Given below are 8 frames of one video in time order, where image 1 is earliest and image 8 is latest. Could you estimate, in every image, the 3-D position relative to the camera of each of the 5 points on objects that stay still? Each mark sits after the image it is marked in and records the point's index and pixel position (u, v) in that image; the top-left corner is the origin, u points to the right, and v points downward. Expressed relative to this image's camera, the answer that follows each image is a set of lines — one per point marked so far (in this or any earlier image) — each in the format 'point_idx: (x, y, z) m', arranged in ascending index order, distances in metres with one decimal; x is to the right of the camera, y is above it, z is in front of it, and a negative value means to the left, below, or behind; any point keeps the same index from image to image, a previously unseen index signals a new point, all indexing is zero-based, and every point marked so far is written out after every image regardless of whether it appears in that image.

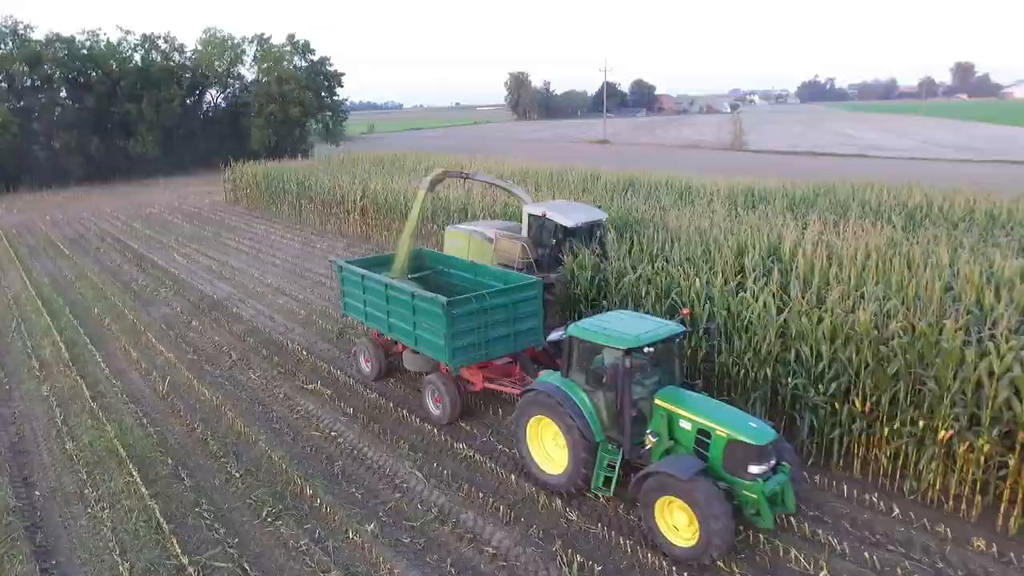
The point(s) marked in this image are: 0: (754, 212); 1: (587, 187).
0: (+3.7, +1.1, +10.6) m
1: (+1.5, +2.0, +14.2) m
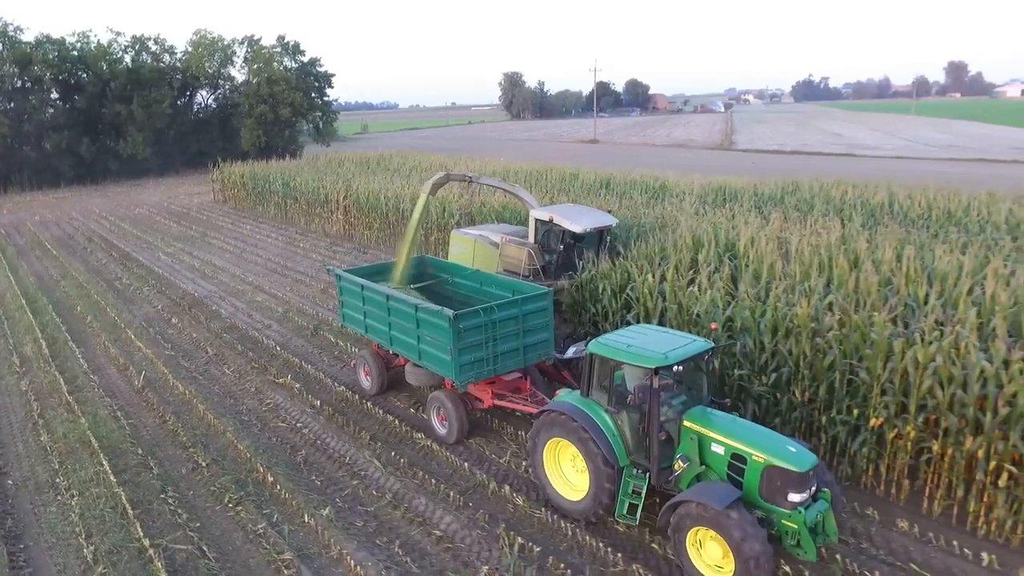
0: (+3.3, +1.2, +10.9) m
1: (+1.0, +2.0, +14.5) m
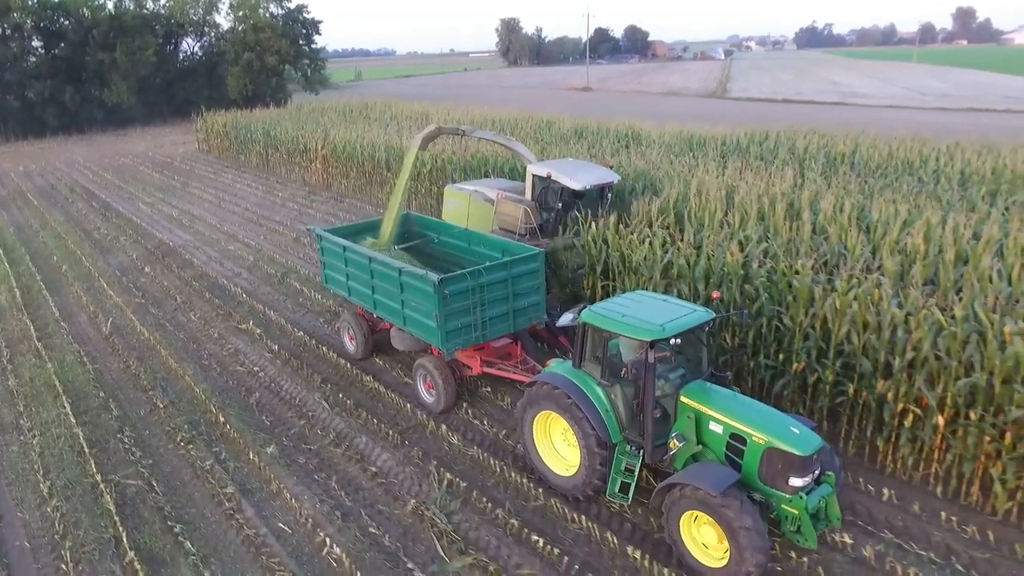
0: (+2.7, +1.9, +10.9) m
1: (+0.5, +3.0, +14.5) m
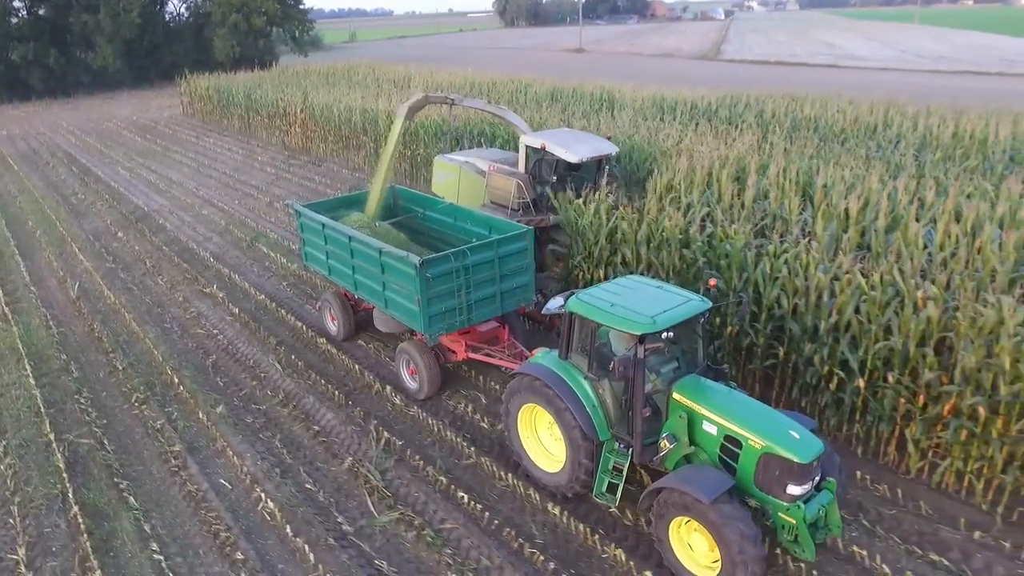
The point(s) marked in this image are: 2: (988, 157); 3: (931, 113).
0: (+2.2, +2.4, +11.0) m
1: (0.0, +3.7, +14.5) m
2: (+5.7, +1.6, +8.8) m
3: (+6.3, +2.7, +11.2) m
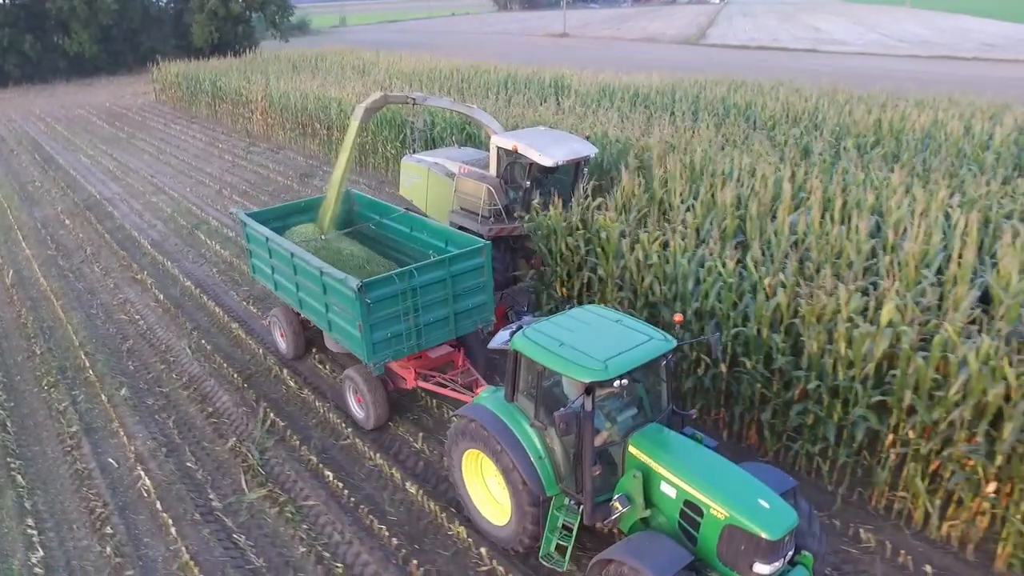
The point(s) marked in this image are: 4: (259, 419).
0: (+1.3, +2.6, +11.1) m
1: (-0.9, +4.0, +14.6) m
2: (+4.7, +1.7, +9.0) m
3: (+5.4, +2.9, +11.3) m
4: (-2.1, -1.1, +6.2) m
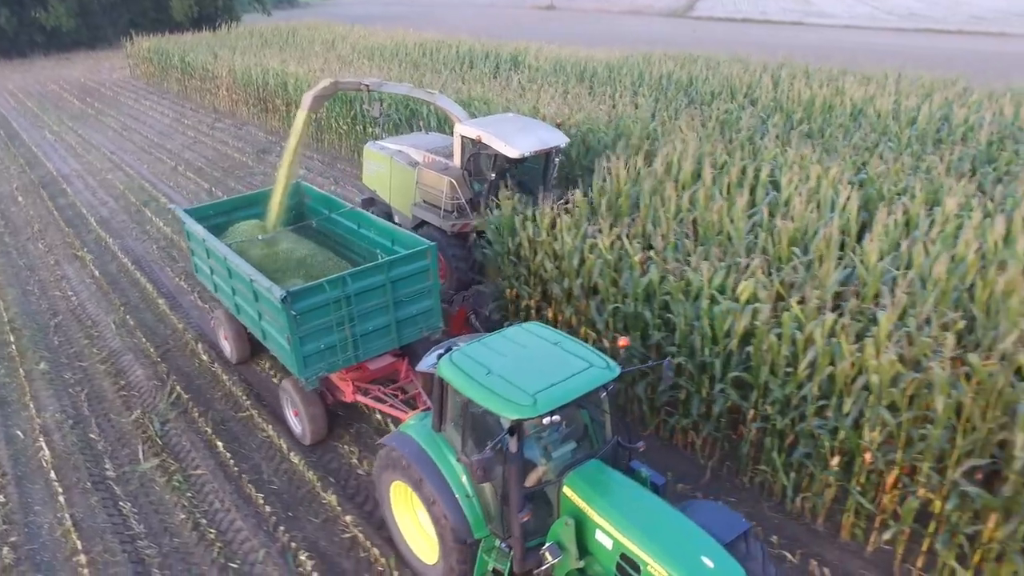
0: (+0.4, +3.0, +11.1) m
1: (-1.7, +4.5, +14.6) m
2: (+3.9, +2.0, +9.0) m
3: (+4.5, +3.3, +11.3) m
4: (-3.0, -0.9, +6.4) m
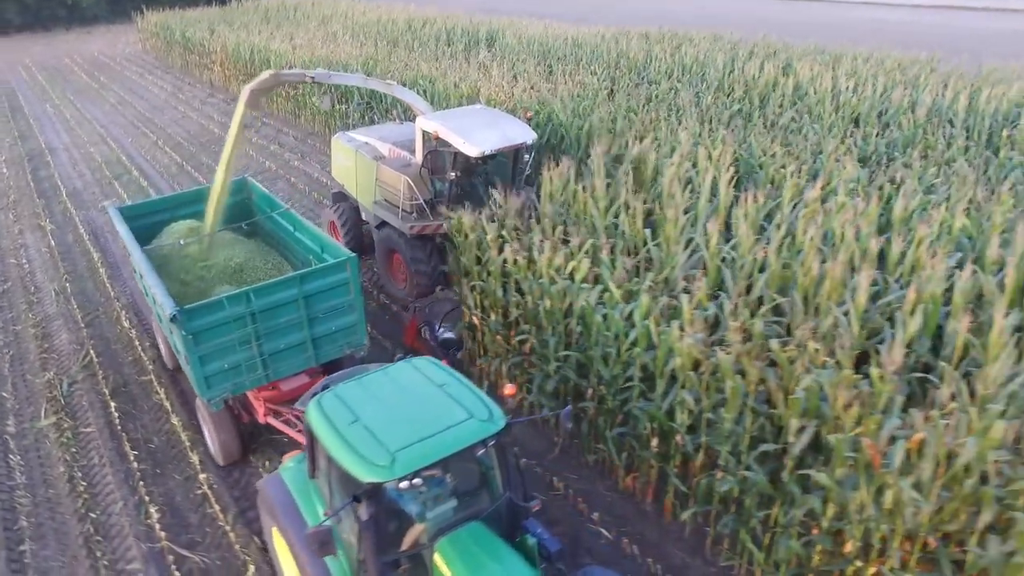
0: (-0.2, +3.4, +11.2) m
1: (-2.2, +5.0, +14.7) m
2: (+3.1, +2.2, +9.0) m
3: (+3.9, +3.5, +11.2) m
4: (-4.0, -0.6, +6.8) m
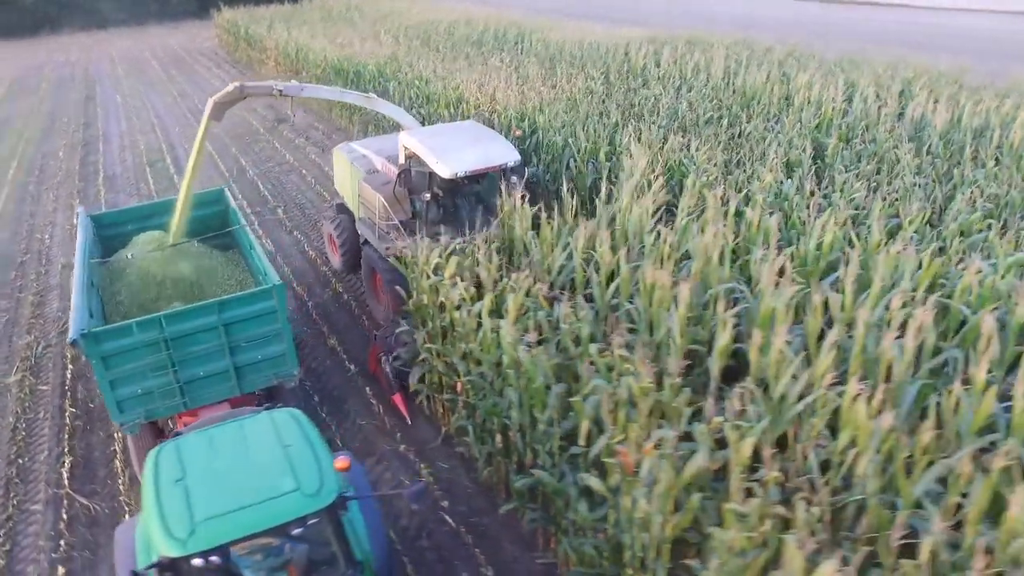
0: (-0.2, +3.4, +11.5) m
1: (-1.6, +5.2, +15.2) m
2: (+2.8, +2.1, +8.9) m
3: (+3.9, +3.4, +11.0) m
4: (-4.7, -0.4, +7.6) m
